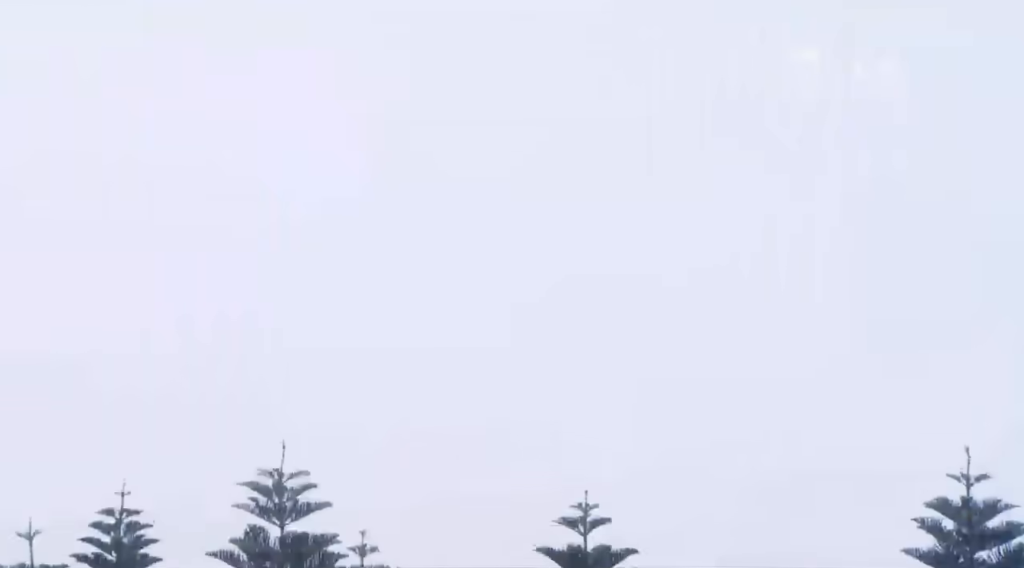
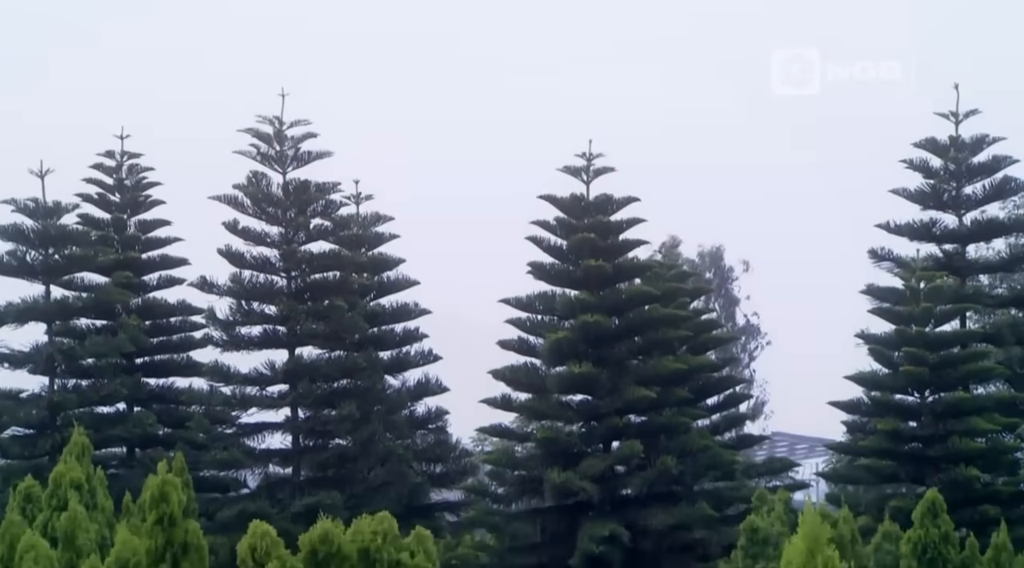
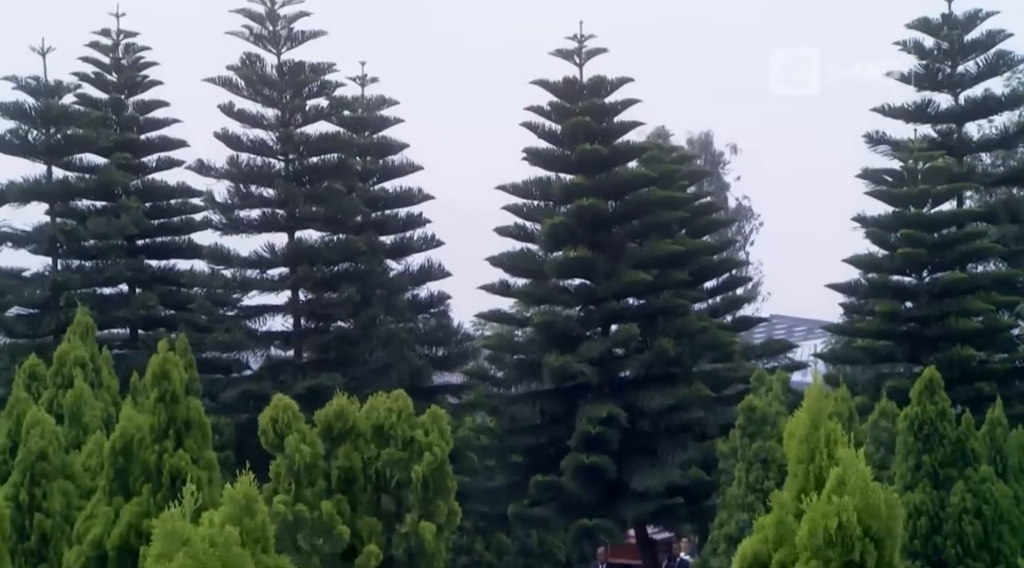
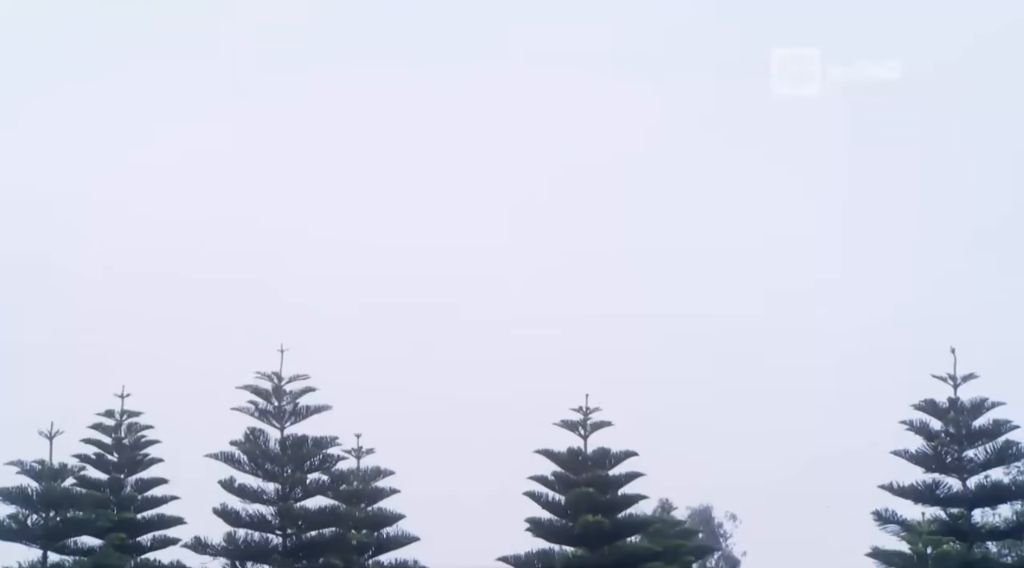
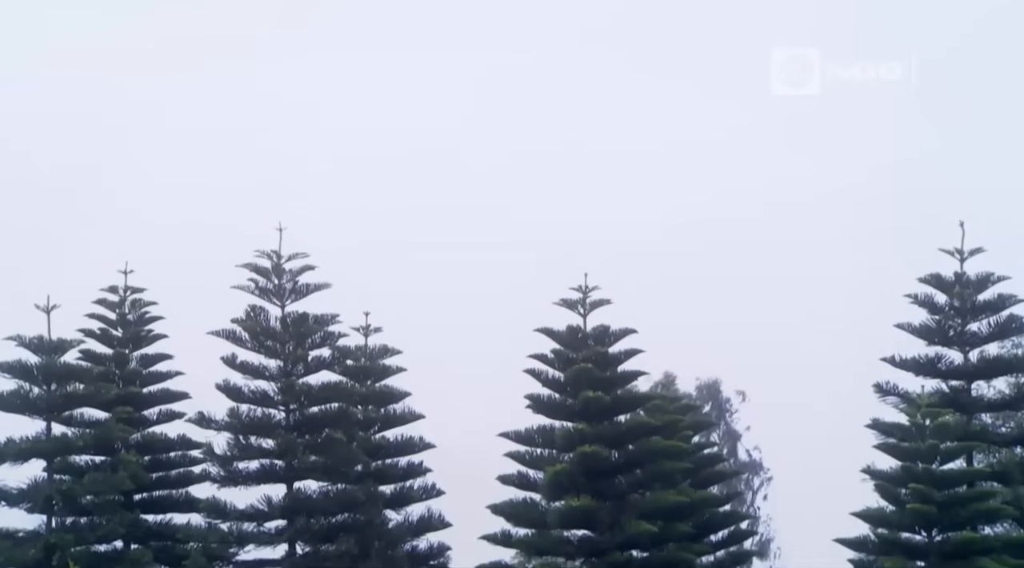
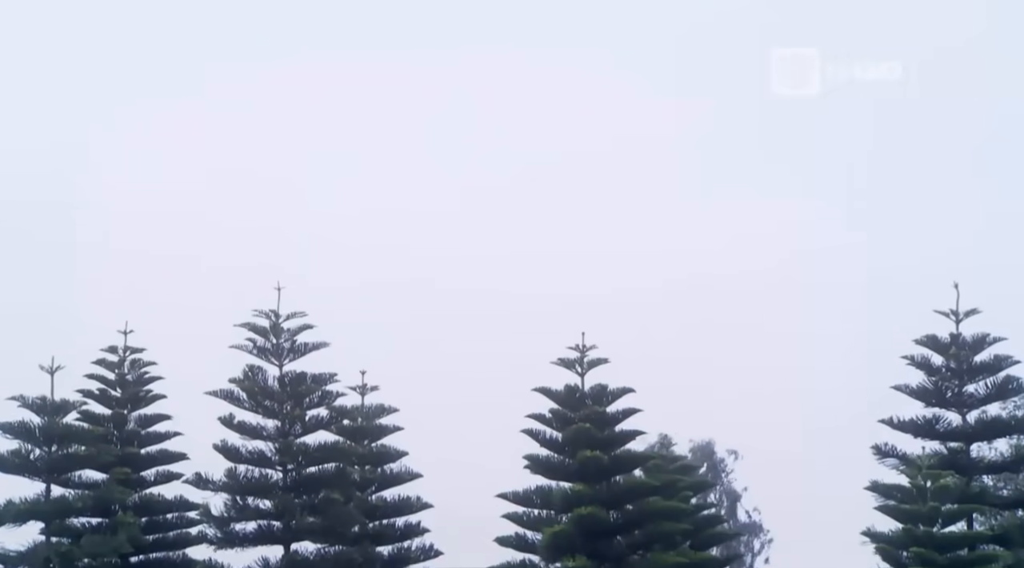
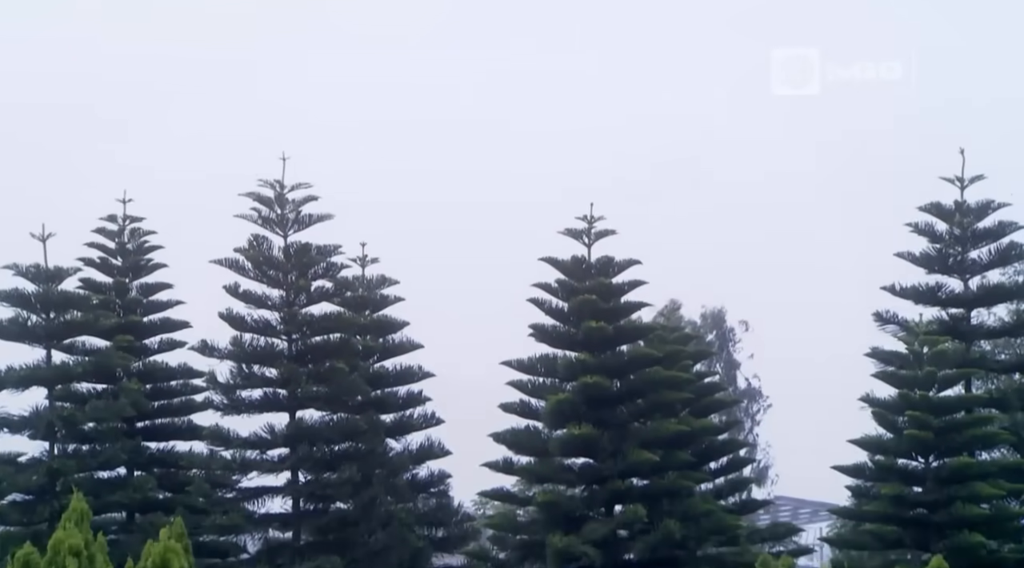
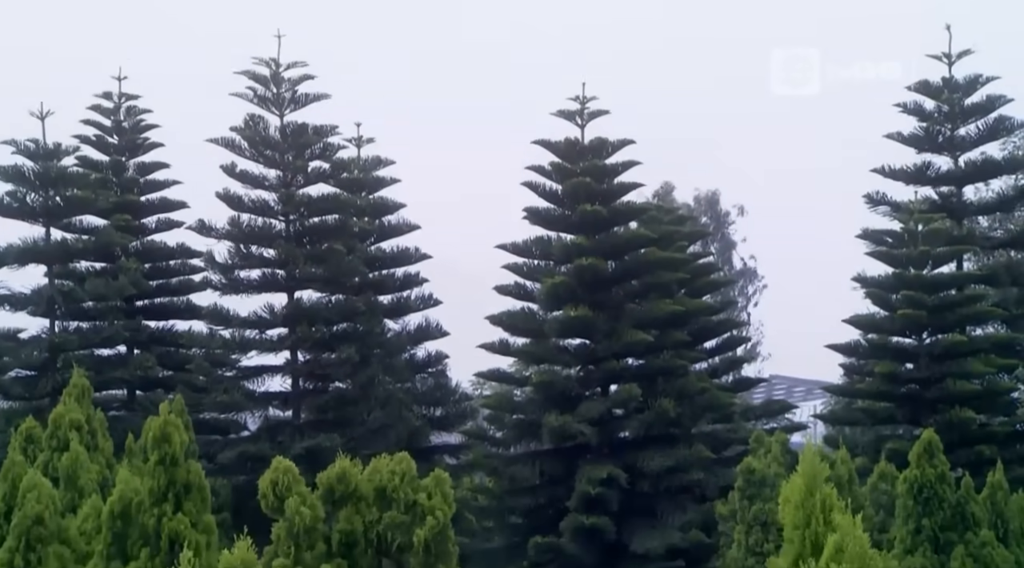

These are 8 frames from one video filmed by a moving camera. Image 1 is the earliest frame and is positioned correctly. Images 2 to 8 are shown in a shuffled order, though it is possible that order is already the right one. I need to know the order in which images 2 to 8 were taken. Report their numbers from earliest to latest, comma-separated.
4, 6, 5, 7, 2, 8, 3
